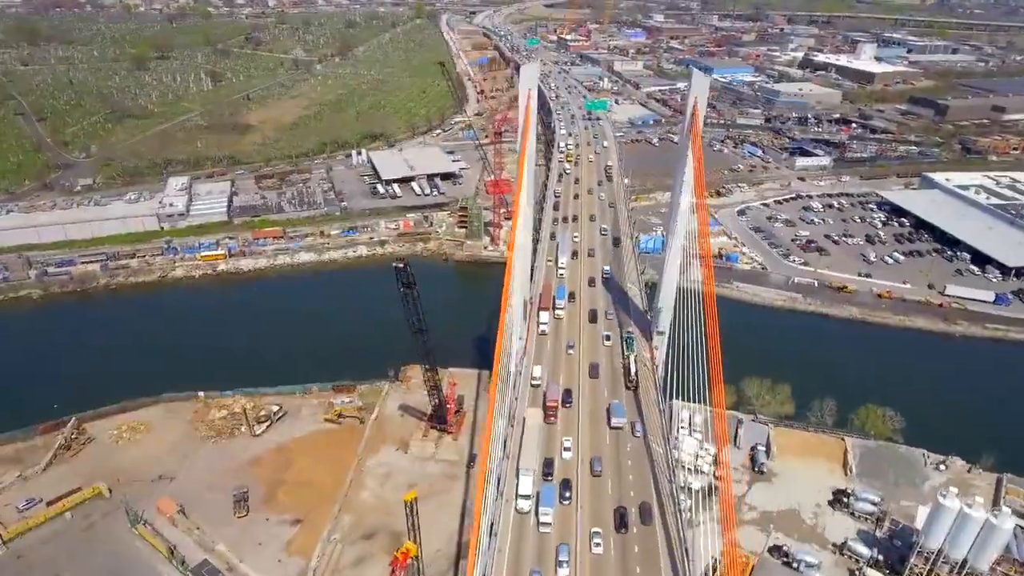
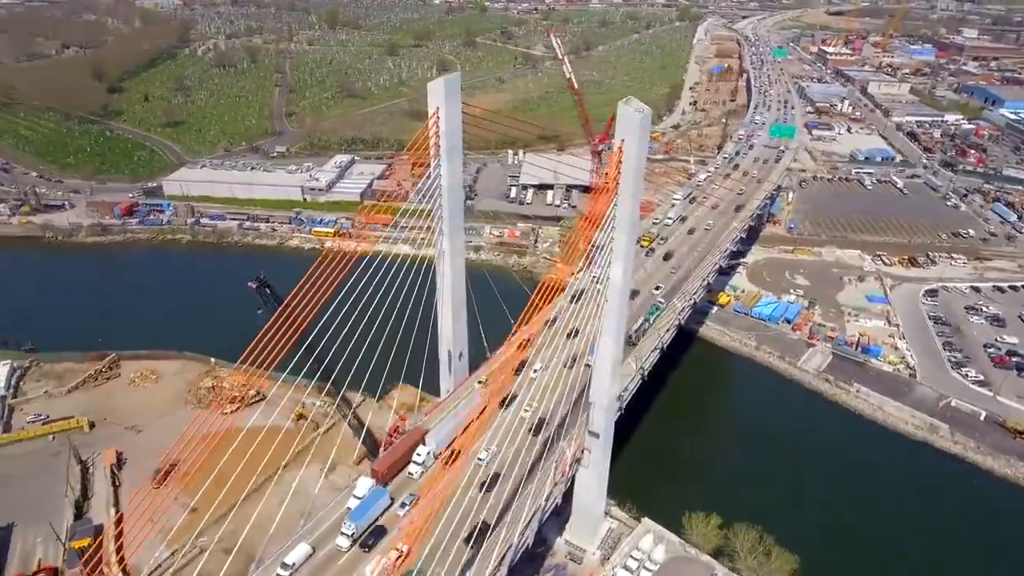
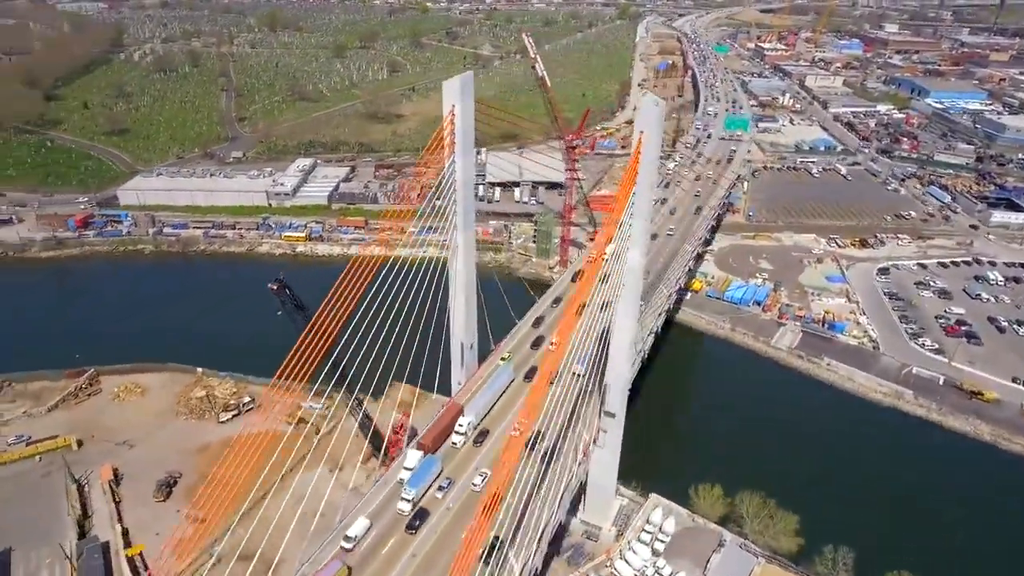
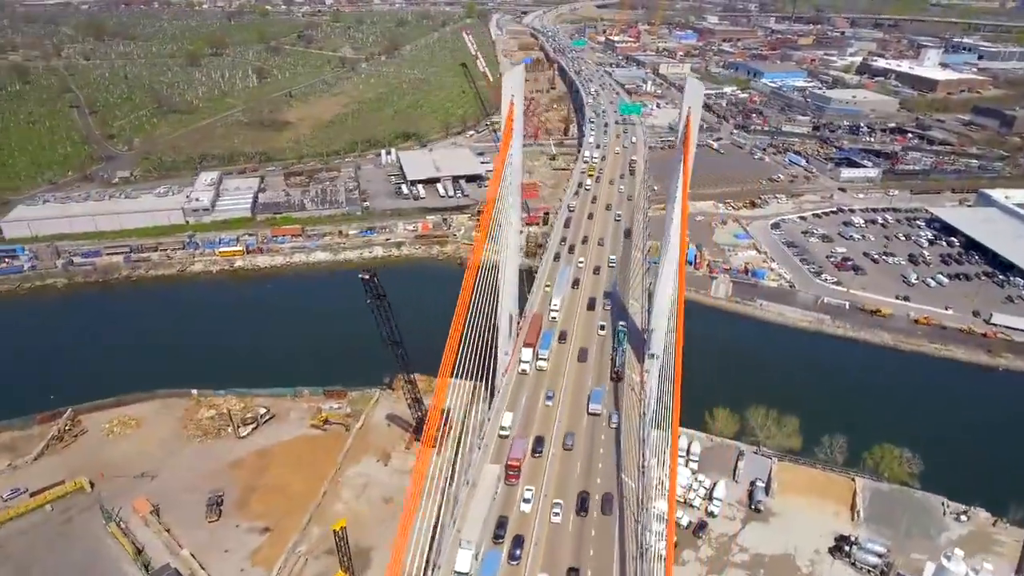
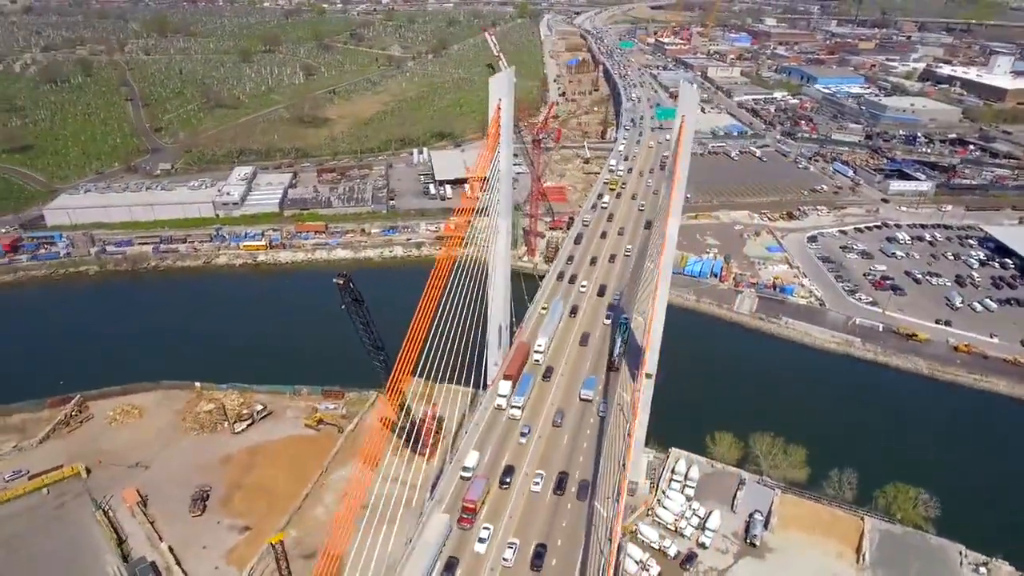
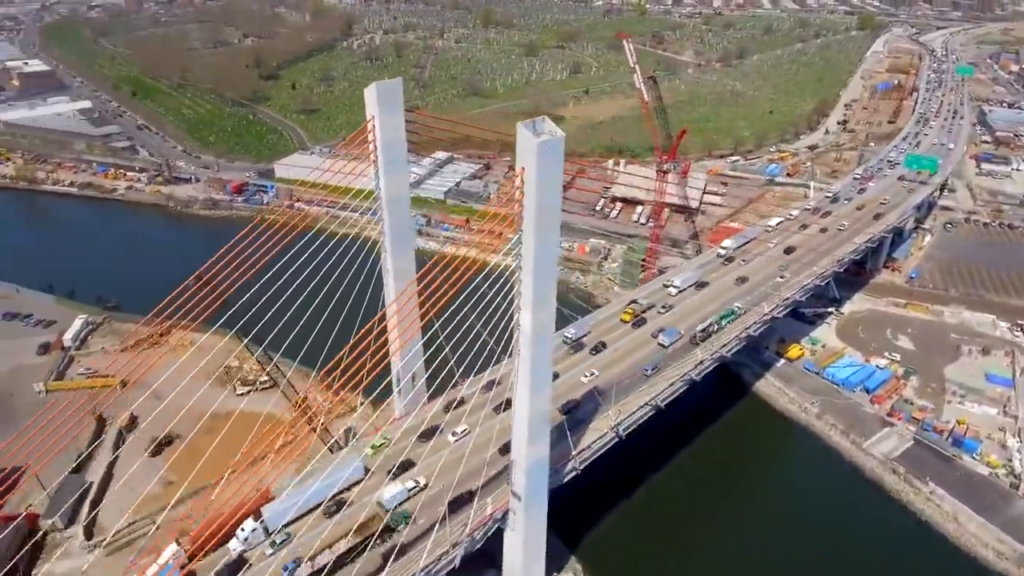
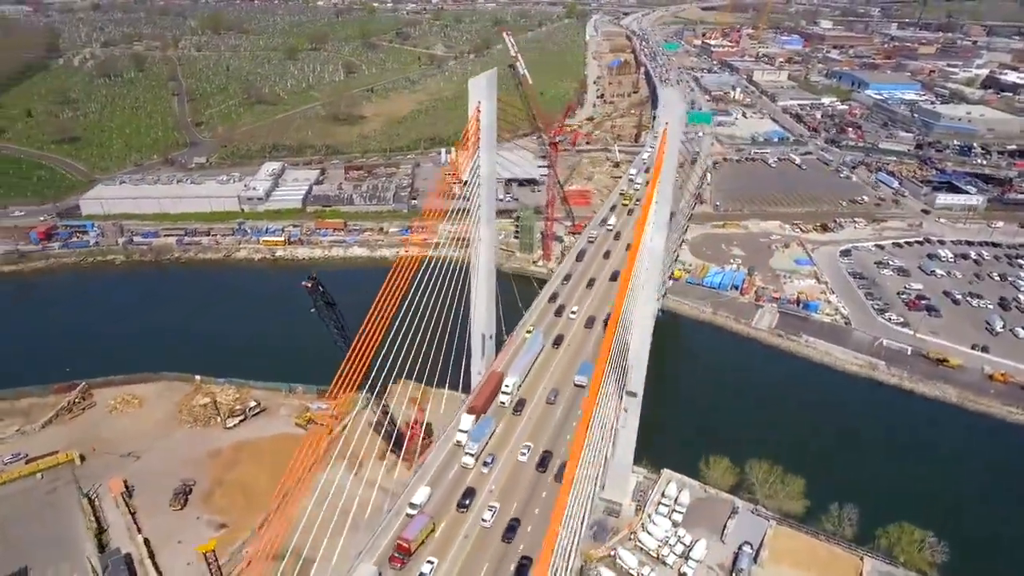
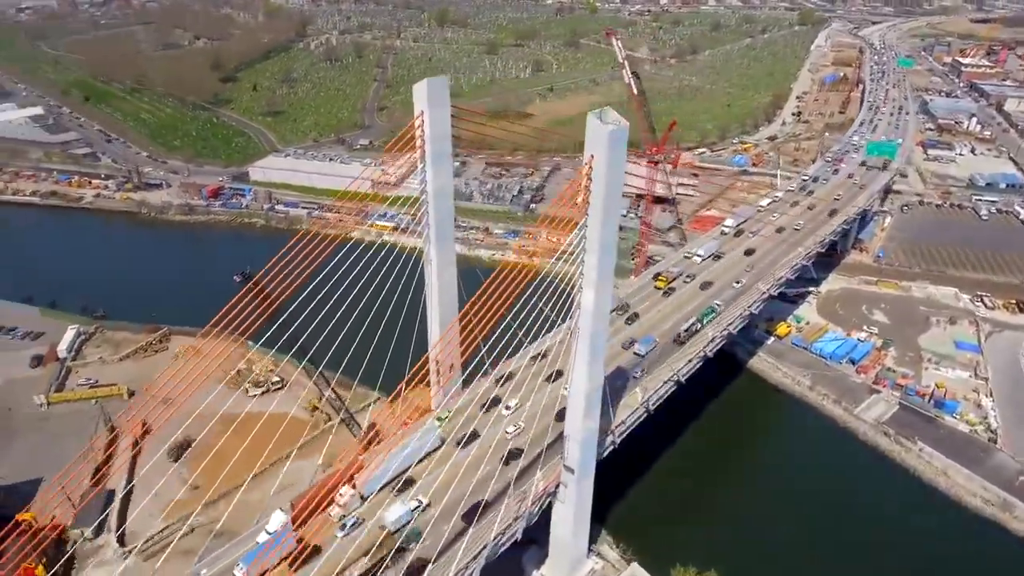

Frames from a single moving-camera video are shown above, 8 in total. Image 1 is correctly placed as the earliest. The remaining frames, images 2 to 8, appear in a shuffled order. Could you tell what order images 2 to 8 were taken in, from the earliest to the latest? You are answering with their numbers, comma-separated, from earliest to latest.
4, 5, 7, 3, 2, 8, 6
